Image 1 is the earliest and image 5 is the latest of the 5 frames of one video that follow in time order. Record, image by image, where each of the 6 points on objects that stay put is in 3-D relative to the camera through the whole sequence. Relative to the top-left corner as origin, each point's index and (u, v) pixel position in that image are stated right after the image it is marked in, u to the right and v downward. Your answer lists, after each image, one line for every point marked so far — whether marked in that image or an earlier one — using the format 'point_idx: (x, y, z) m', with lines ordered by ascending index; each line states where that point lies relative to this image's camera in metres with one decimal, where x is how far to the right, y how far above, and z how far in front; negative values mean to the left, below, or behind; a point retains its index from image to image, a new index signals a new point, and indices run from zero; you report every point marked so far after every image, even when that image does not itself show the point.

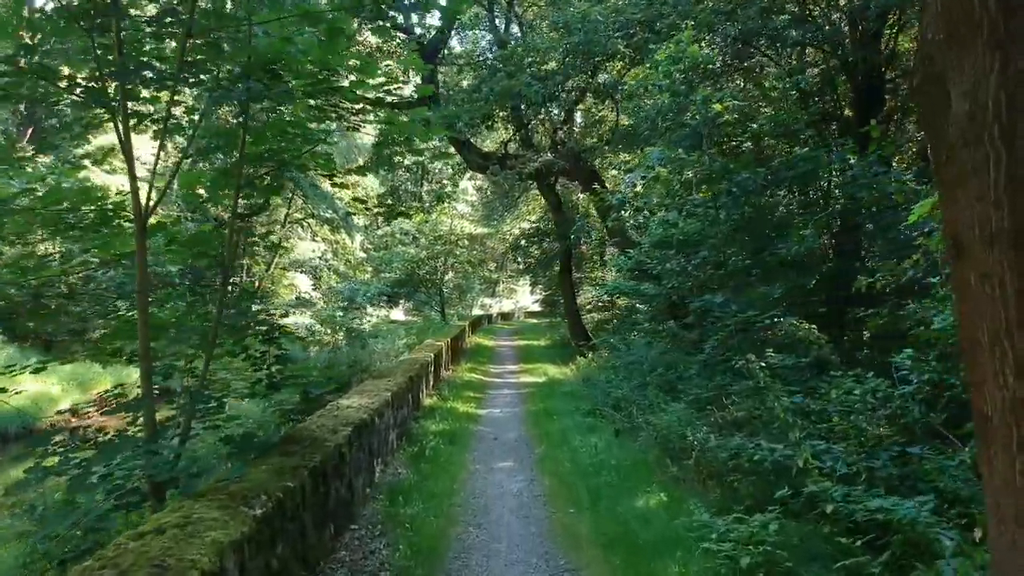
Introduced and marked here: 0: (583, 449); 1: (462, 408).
0: (+0.5, -1.2, +7.5) m
1: (-0.5, -1.2, +10.3) m
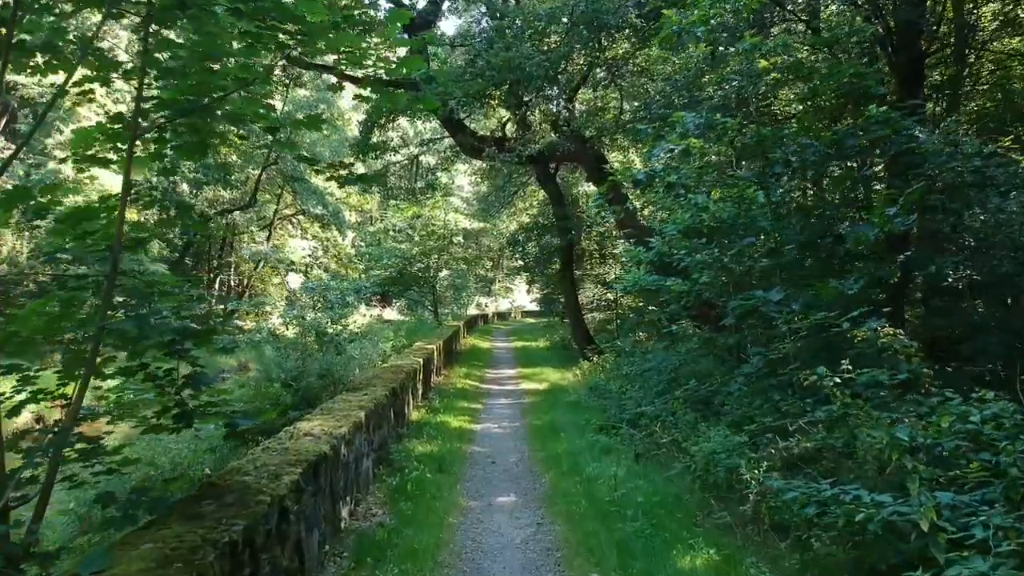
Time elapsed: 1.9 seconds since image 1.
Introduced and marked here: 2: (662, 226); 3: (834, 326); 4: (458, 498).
0: (+0.5, -1.2, +6.2) m
1: (-0.5, -1.2, +8.9) m
2: (+1.1, +0.5, +7.6) m
3: (+1.5, -0.2, +4.9) m
4: (-0.3, -1.2, +5.9) m
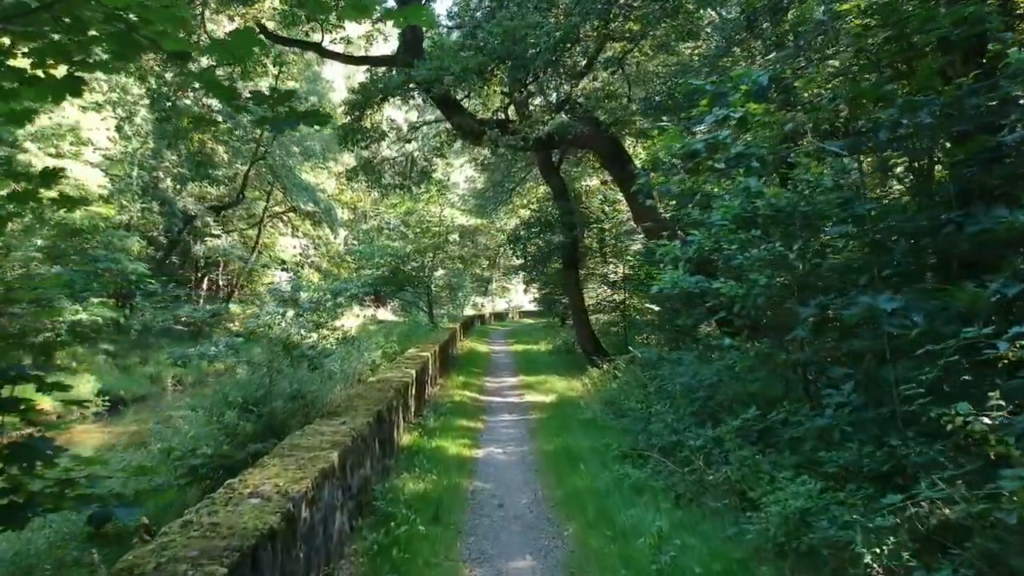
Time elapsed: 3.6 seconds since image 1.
0: (+0.6, -1.2, +4.9) m
1: (-0.4, -1.2, +7.6) m
2: (+1.2, +0.4, +6.2) m
3: (+1.6, -0.2, +3.5) m
4: (-0.2, -1.2, +4.6) m
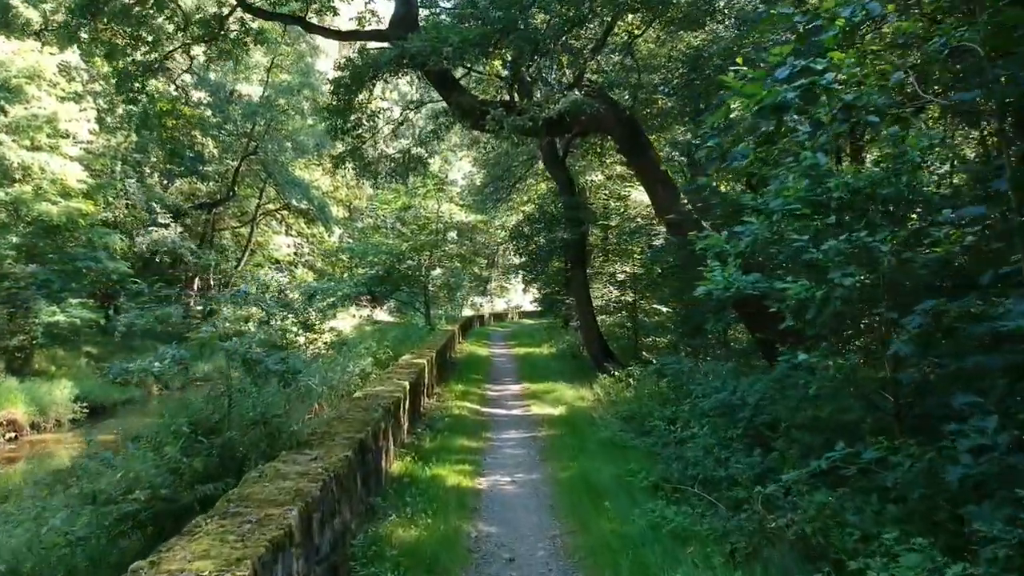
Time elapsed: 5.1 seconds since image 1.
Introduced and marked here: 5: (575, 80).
0: (+0.7, -1.2, +3.7) m
1: (-0.4, -1.2, +6.5) m
2: (+1.2, +0.4, +5.1) m
3: (+1.7, -0.2, +2.4) m
4: (-0.2, -1.2, +3.5) m
5: (+0.6, +2.0, +9.8) m
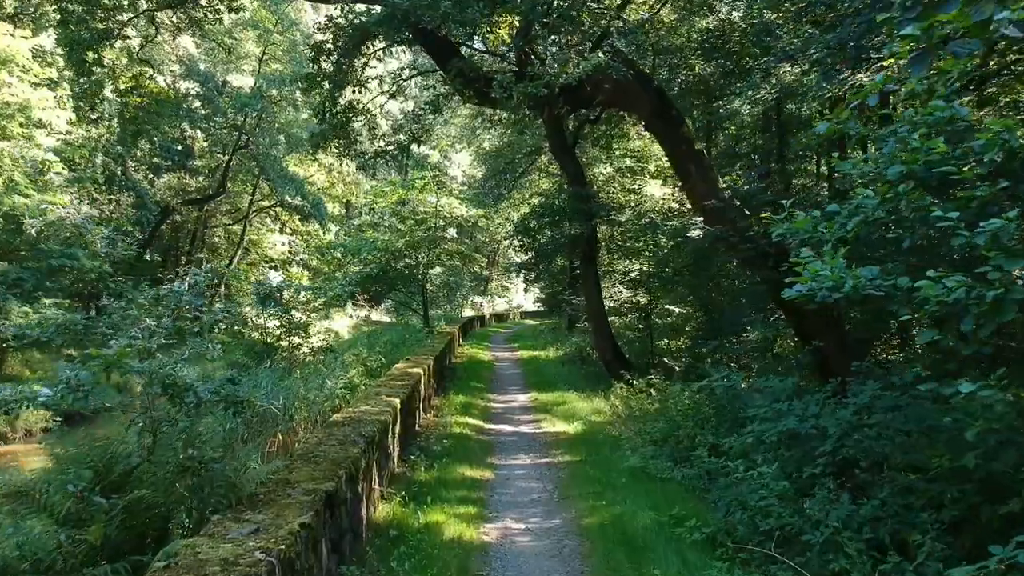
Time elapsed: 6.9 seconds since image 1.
0: (+0.8, -1.2, +2.4) m
1: (-0.3, -1.2, +5.1) m
2: (+1.3, +0.4, +3.8) m
3: (+1.8, -0.2, +1.1) m
4: (-0.1, -1.2, +2.1) m
5: (+0.7, +2.0, +8.4) m
